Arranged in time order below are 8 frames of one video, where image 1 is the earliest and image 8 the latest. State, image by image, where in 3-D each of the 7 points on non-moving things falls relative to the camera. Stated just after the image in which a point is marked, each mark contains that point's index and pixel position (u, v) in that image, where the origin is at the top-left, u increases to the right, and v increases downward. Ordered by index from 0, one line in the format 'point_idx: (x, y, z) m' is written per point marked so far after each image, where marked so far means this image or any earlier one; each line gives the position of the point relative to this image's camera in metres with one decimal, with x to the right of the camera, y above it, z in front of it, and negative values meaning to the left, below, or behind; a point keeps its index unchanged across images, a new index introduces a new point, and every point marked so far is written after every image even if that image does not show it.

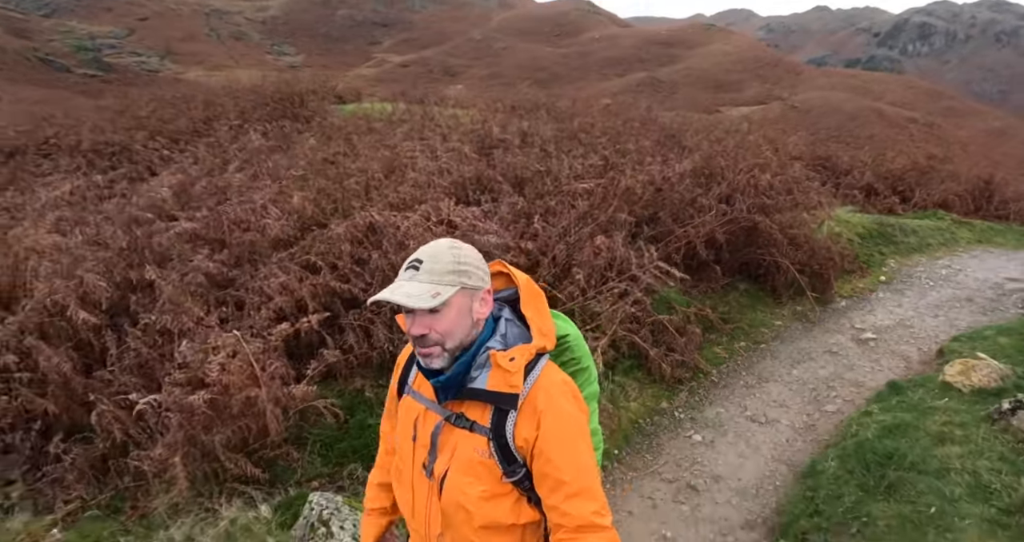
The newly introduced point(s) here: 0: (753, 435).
0: (+2.0, -1.3, +4.9) m
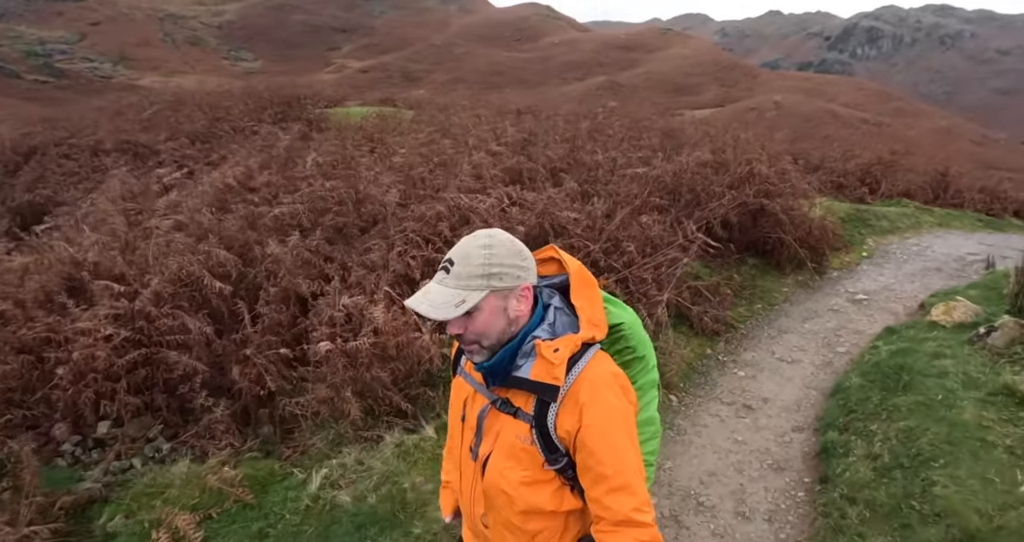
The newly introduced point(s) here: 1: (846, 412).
0: (+2.8, -1.0, +6.0) m
1: (+2.7, -1.1, +4.8) m
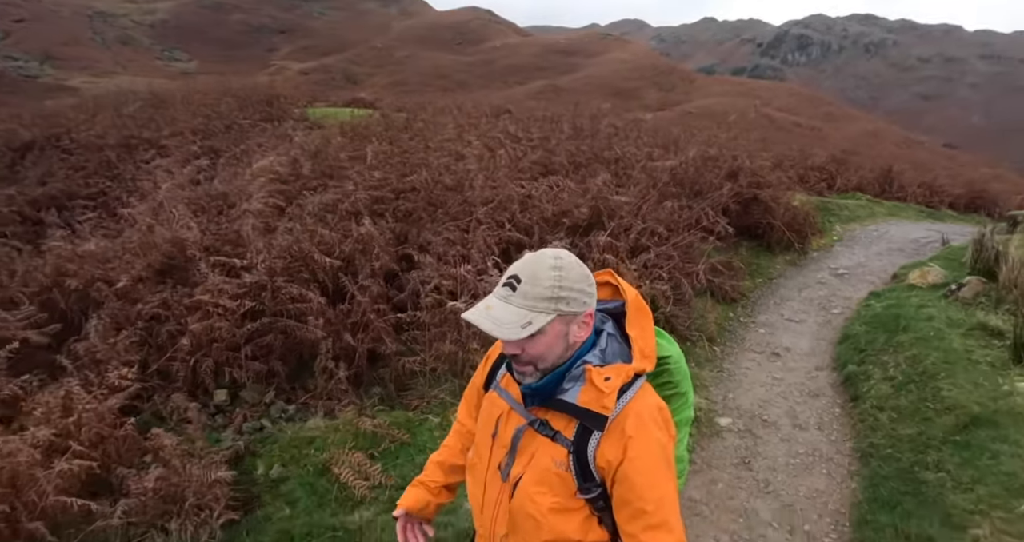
0: (+3.4, -0.6, +7.2) m
1: (+3.5, -0.8, +6.0) m
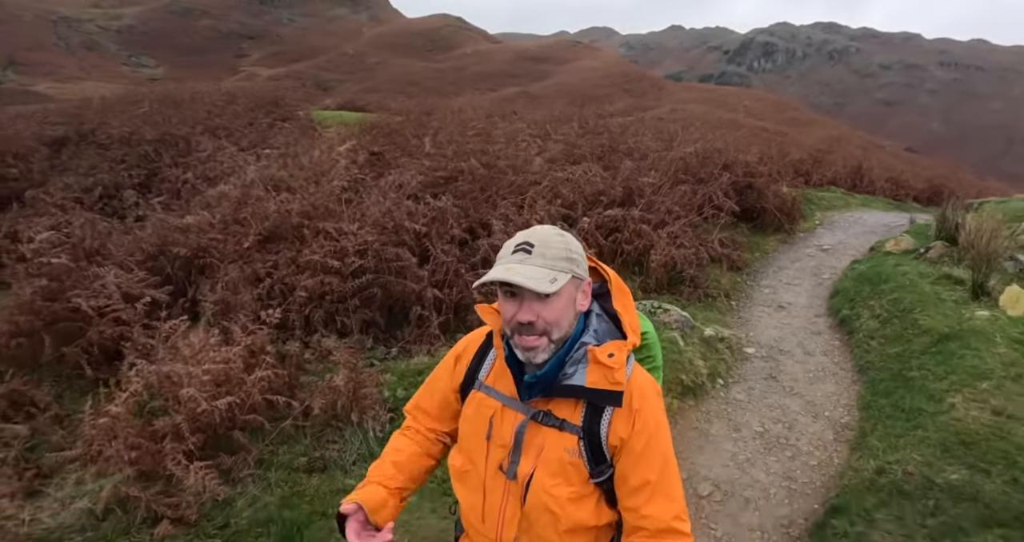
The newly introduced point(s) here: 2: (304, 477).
0: (+4.0, -0.2, +8.4) m
1: (+4.1, -0.4, +7.3) m
2: (-1.3, -1.3, +3.6) m
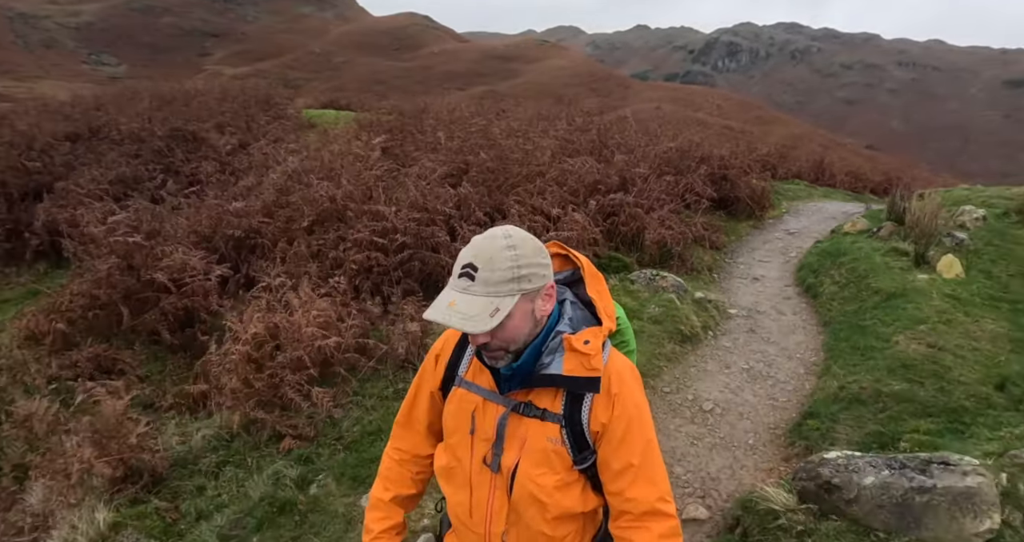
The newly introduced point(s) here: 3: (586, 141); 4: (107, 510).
0: (+4.1, +0.1, +9.6) m
1: (+4.3, 0.0, +8.4) m
2: (-0.9, -1.0, +4.5) m
3: (+1.4, +2.5, +11.5) m
4: (-2.5, -1.5, +3.6) m
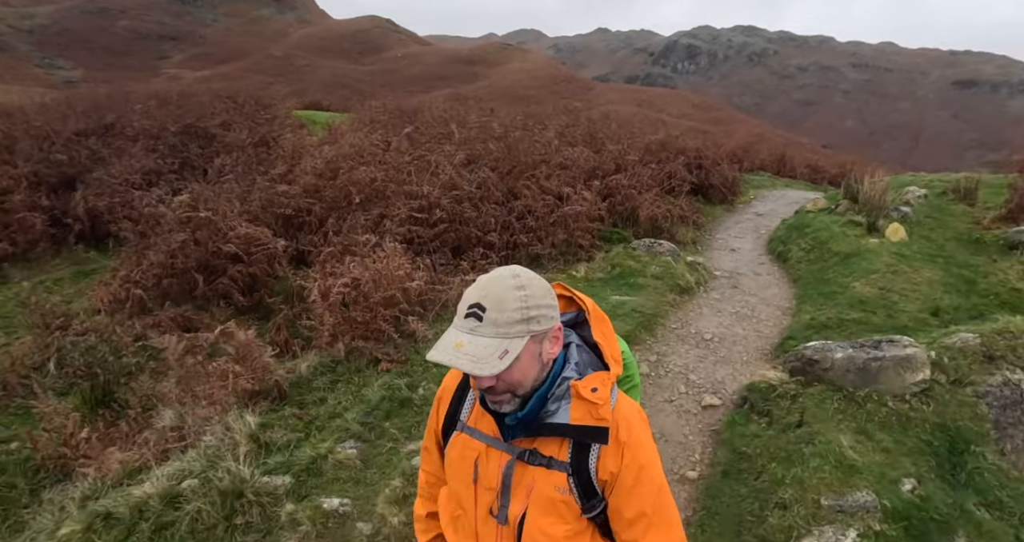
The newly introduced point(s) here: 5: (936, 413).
0: (+4.2, +0.6, +10.9) m
1: (+4.5, +0.5, +9.8) m
2: (-0.5, -0.6, +5.6) m
3: (+1.4, +3.0, +12.7) m
4: (-2.0, -1.1, +4.5) m
5: (+2.8, -0.9, +3.9) m
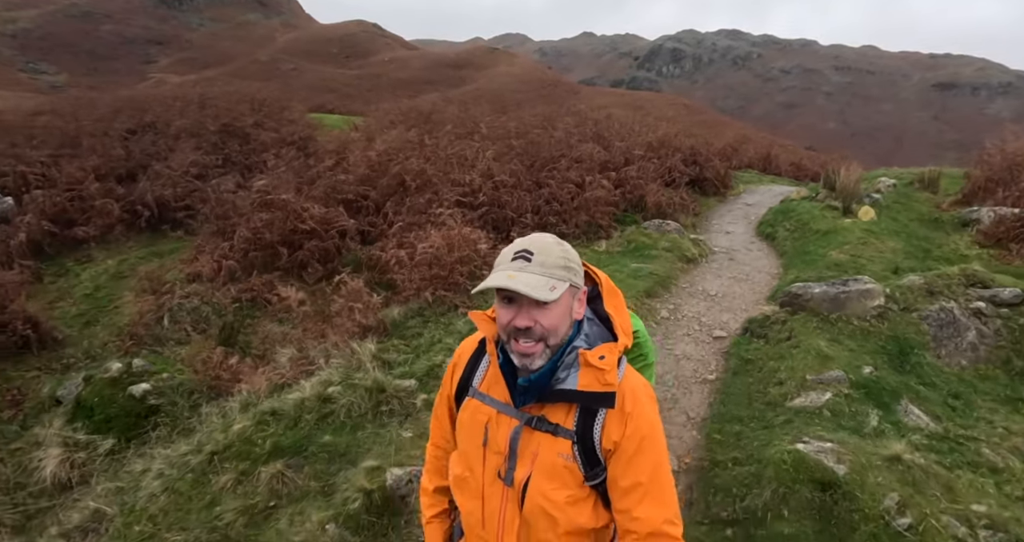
0: (+4.6, +1.0, +12.3) m
1: (+4.9, +0.9, +11.2) m
2: (0.0, -0.2, +6.9) m
3: (+1.8, +3.3, +14.0) m
4: (-1.4, -0.7, +5.8) m
5: (+3.4, -0.5, +5.3) m
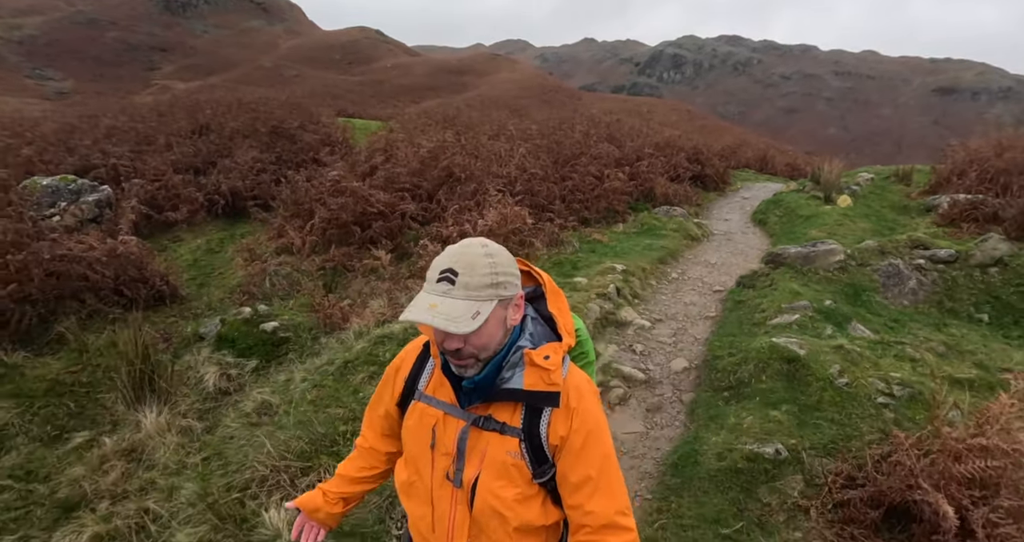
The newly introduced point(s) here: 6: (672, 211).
0: (+5.2, +1.4, +14.0) m
1: (+5.5, +1.3, +12.9) m
2: (+0.6, +0.2, +8.5) m
3: (+2.3, +3.7, +15.7) m
4: (-0.8, -0.3, +7.5) m
5: (+4.0, -0.1, +7.0) m
6: (+3.1, +1.2, +11.3) m
